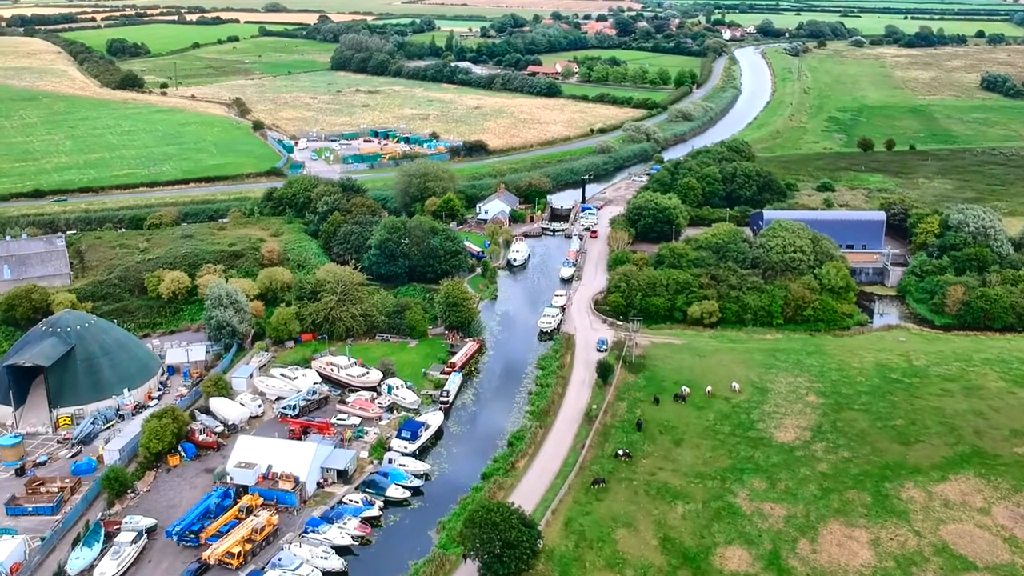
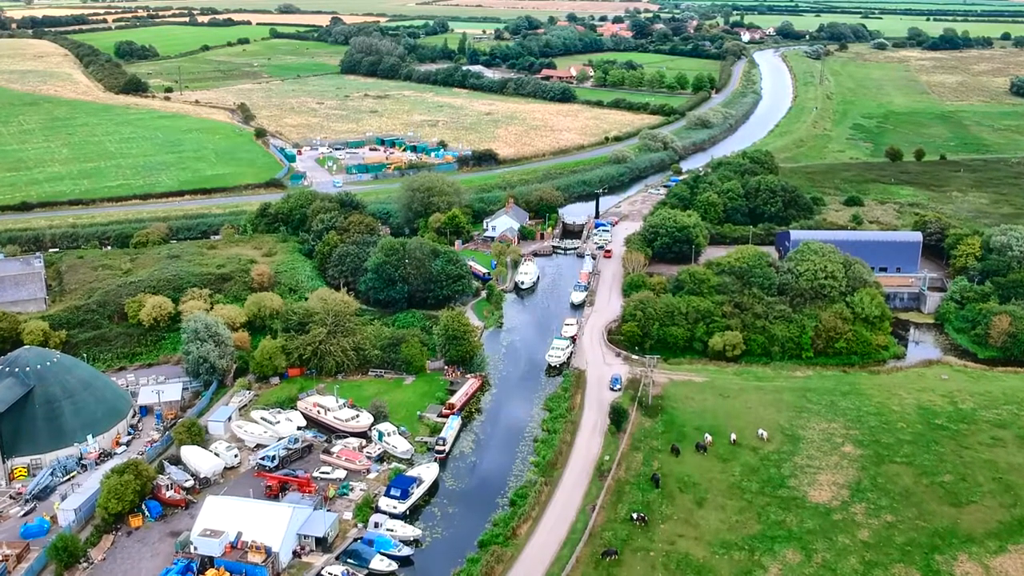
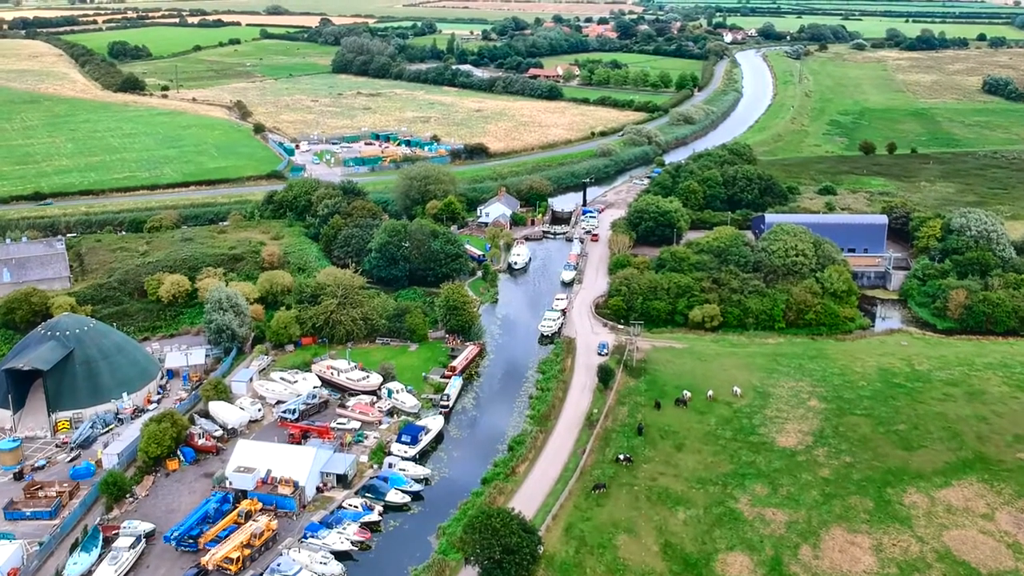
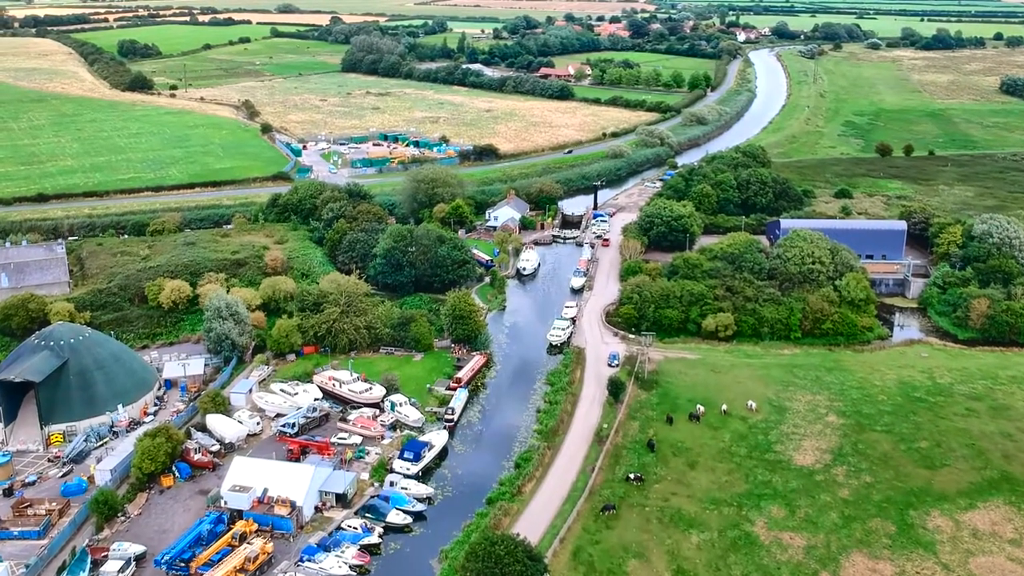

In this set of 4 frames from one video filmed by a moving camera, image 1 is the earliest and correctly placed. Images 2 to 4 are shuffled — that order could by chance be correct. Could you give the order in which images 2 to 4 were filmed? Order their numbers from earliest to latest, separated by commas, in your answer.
3, 4, 2
